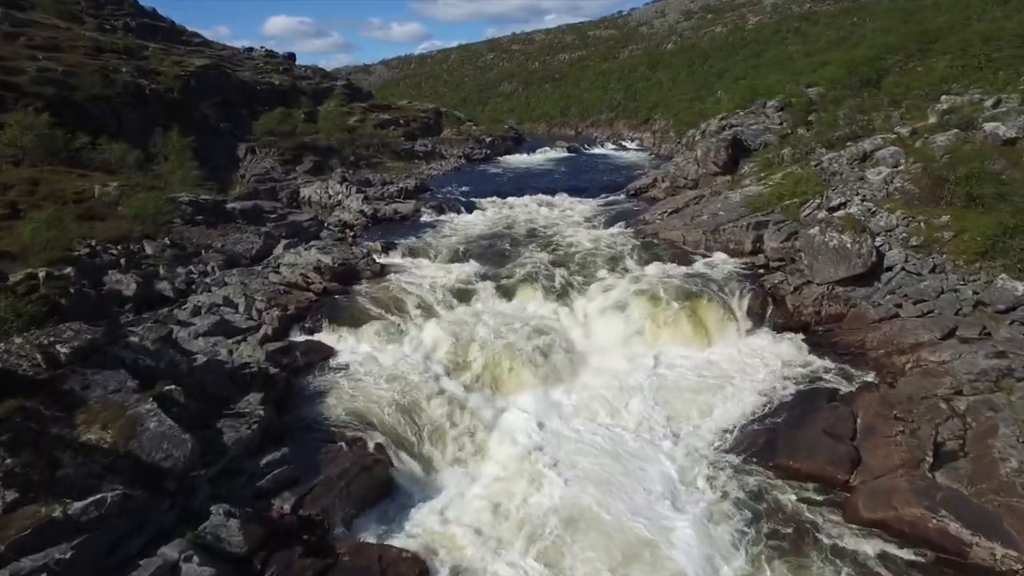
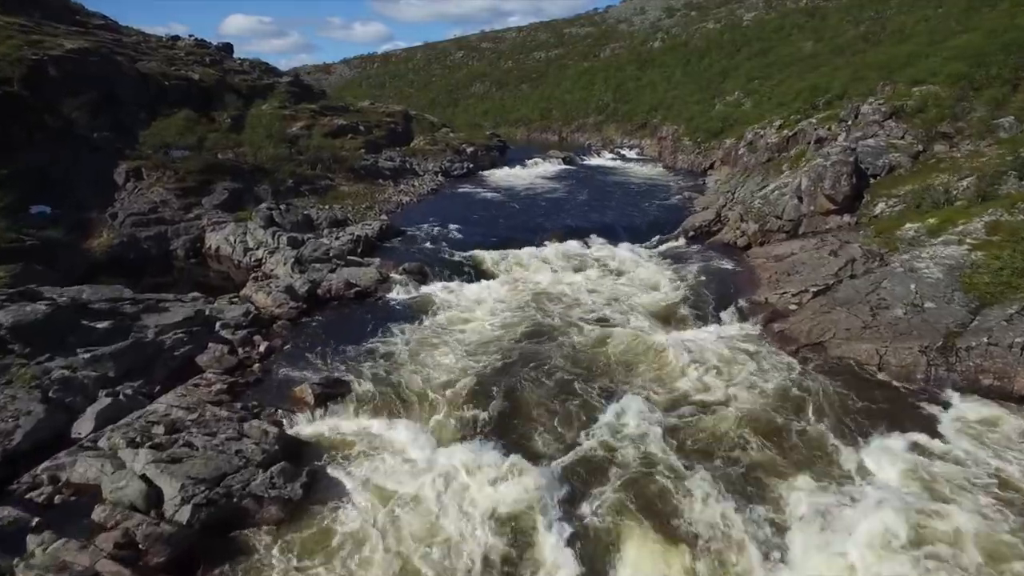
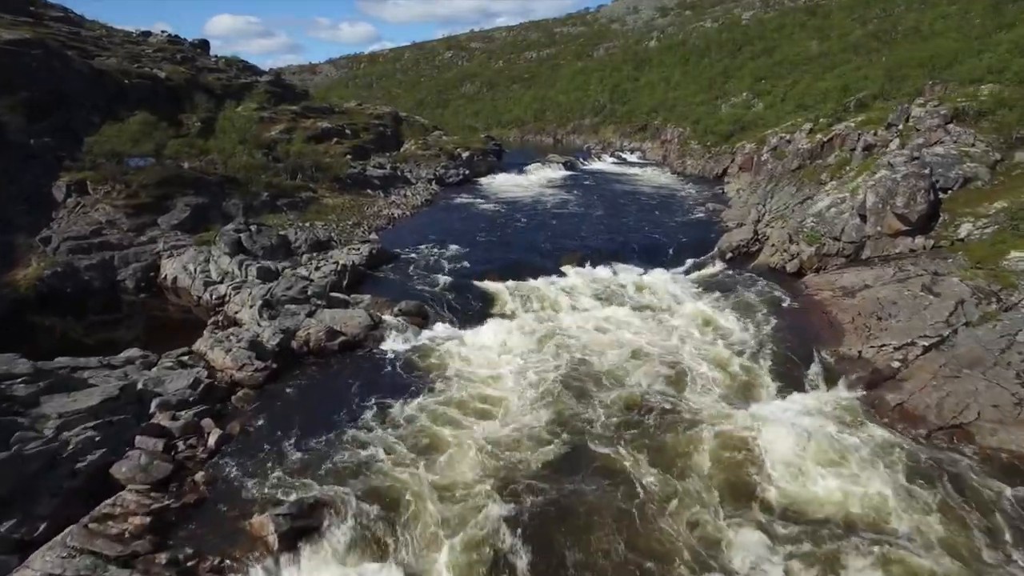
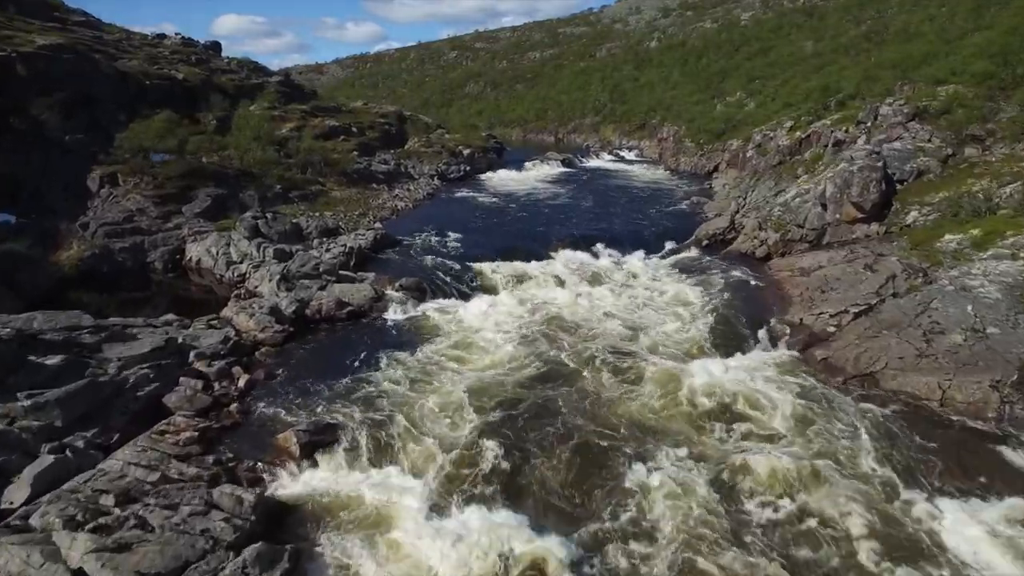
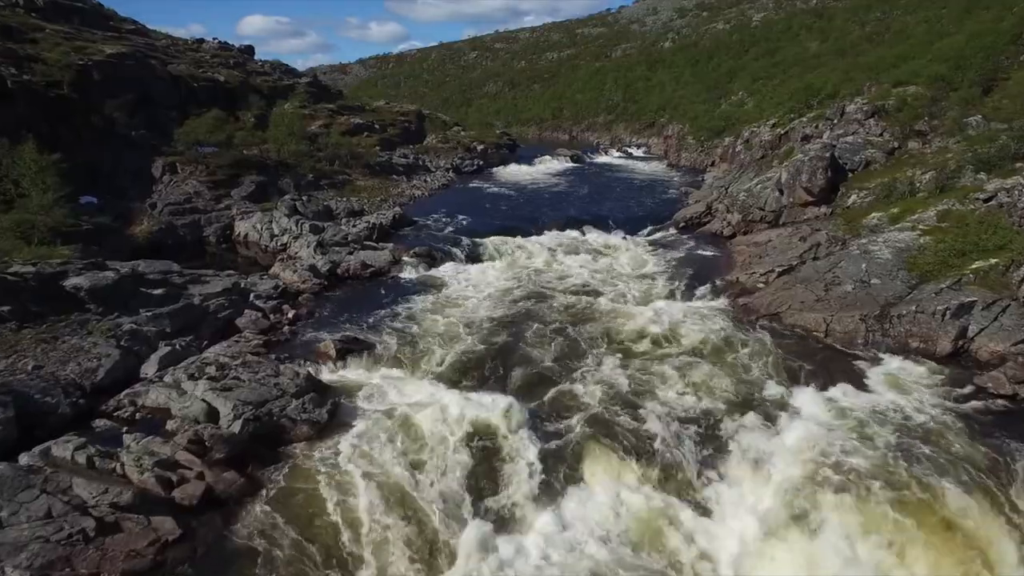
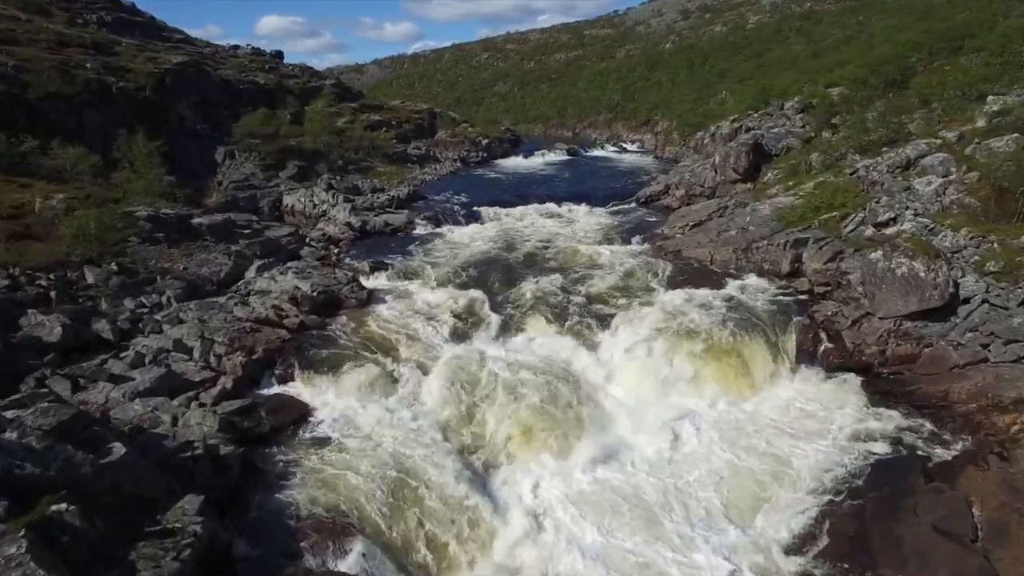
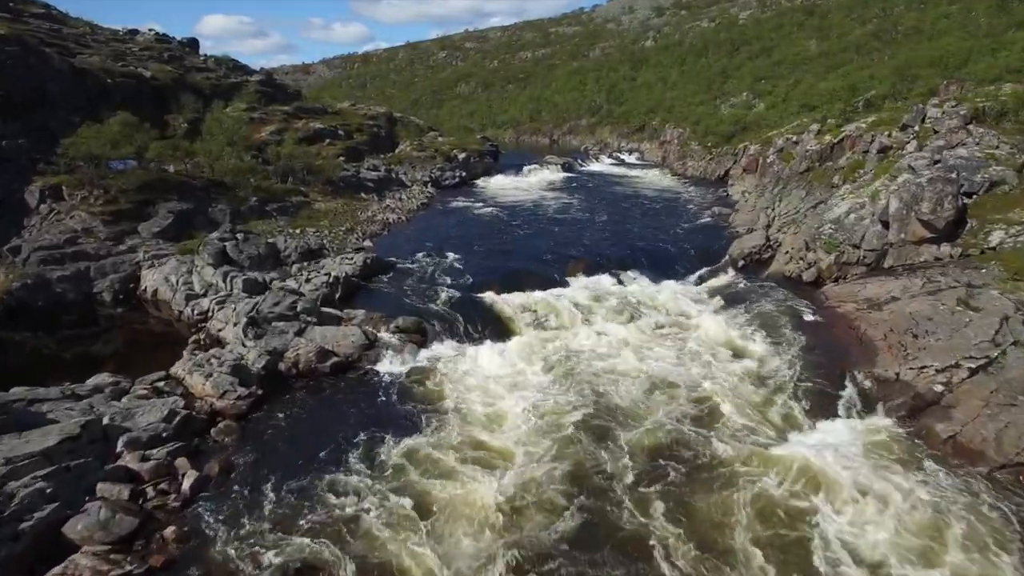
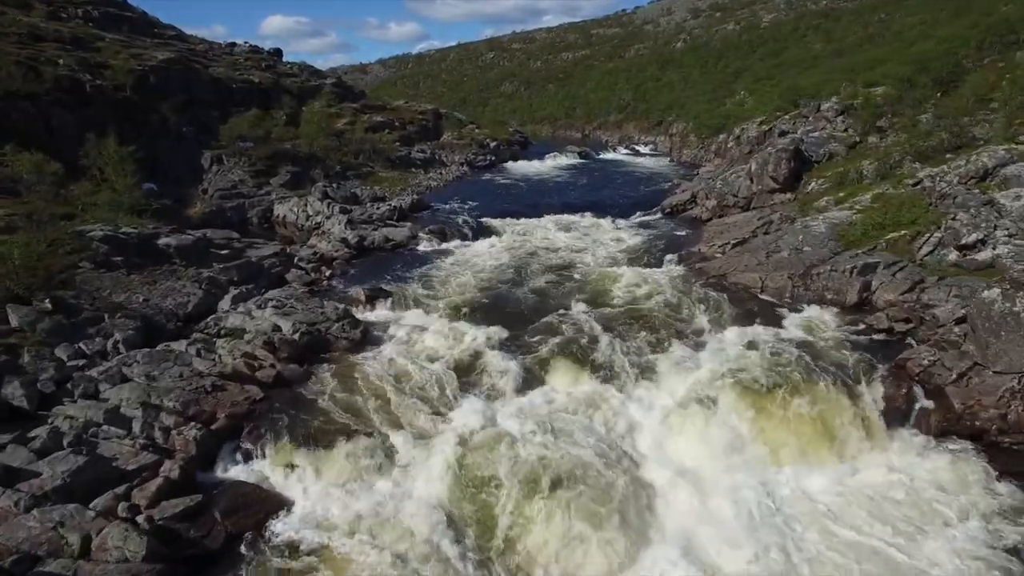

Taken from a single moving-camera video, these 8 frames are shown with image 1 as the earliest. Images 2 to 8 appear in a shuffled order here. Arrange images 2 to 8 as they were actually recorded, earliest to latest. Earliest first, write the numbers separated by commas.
6, 8, 5, 2, 4, 3, 7
